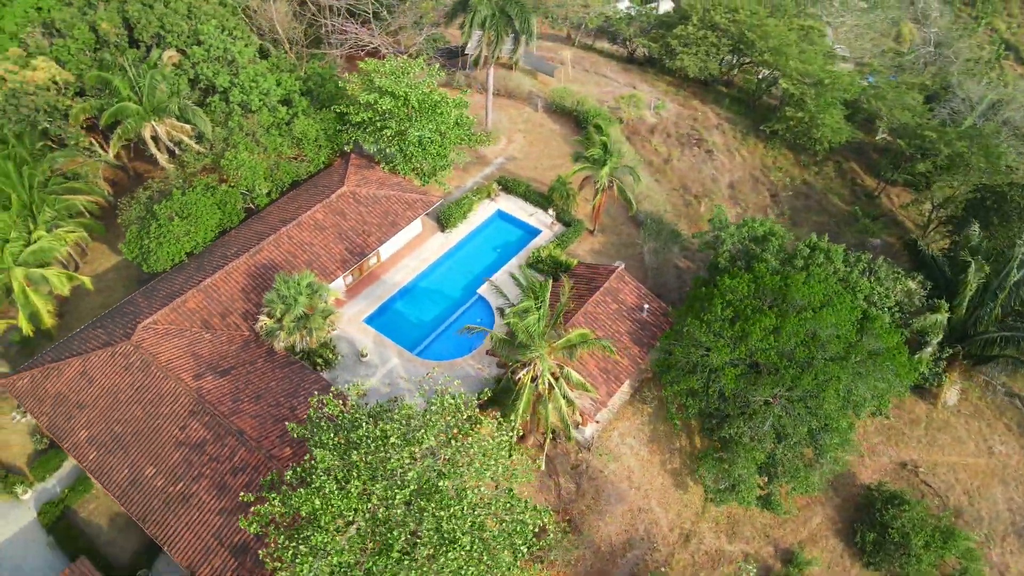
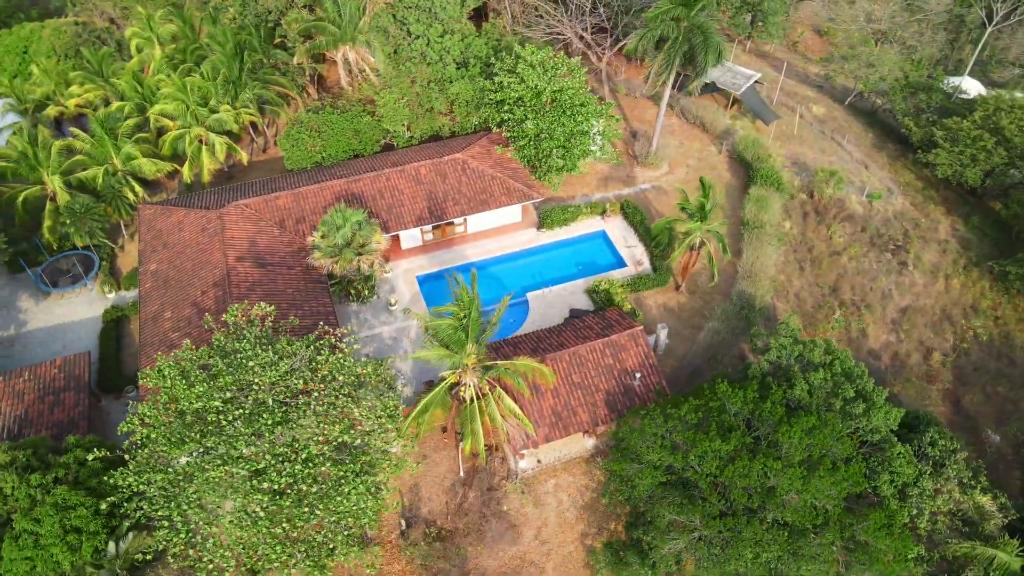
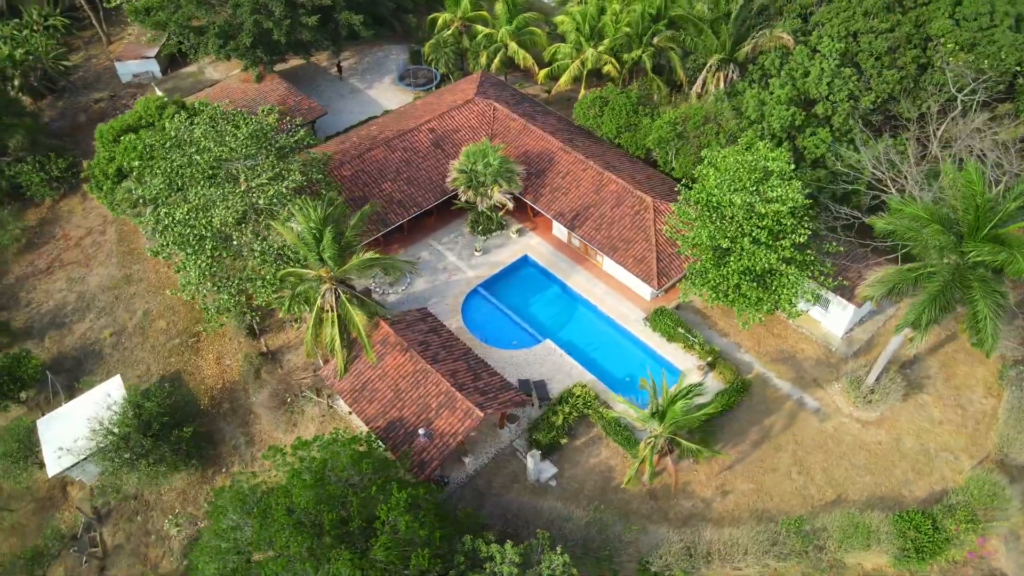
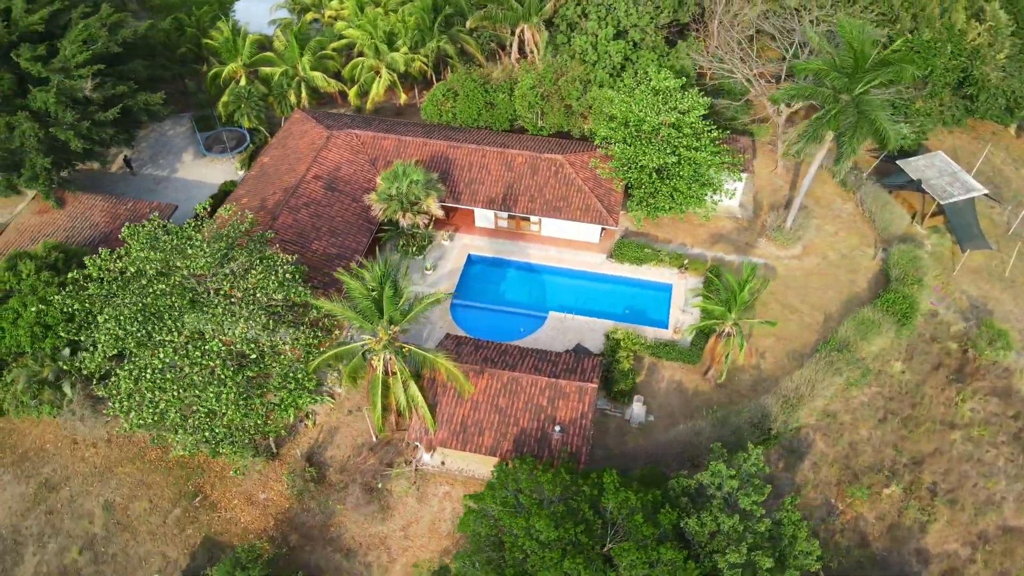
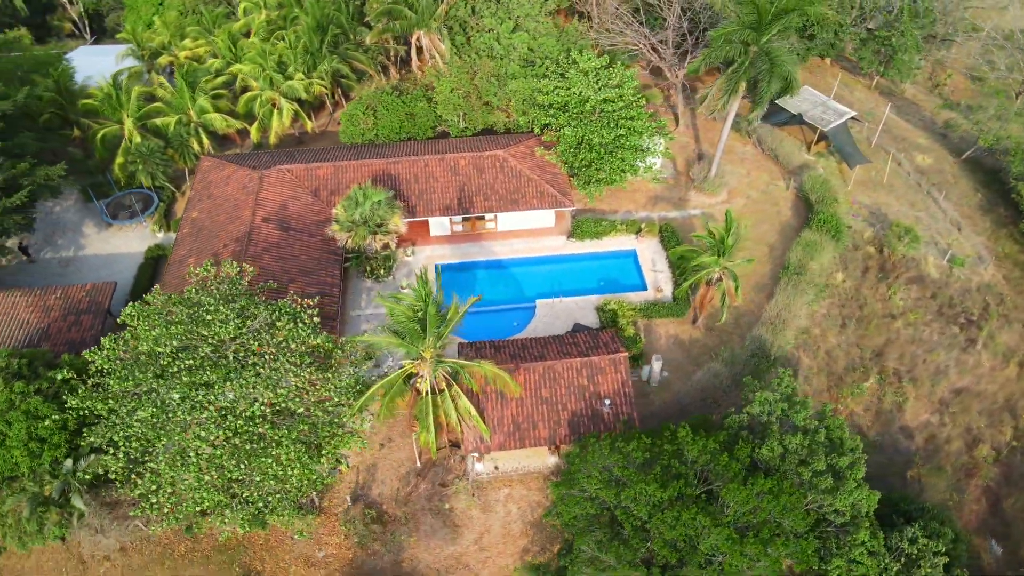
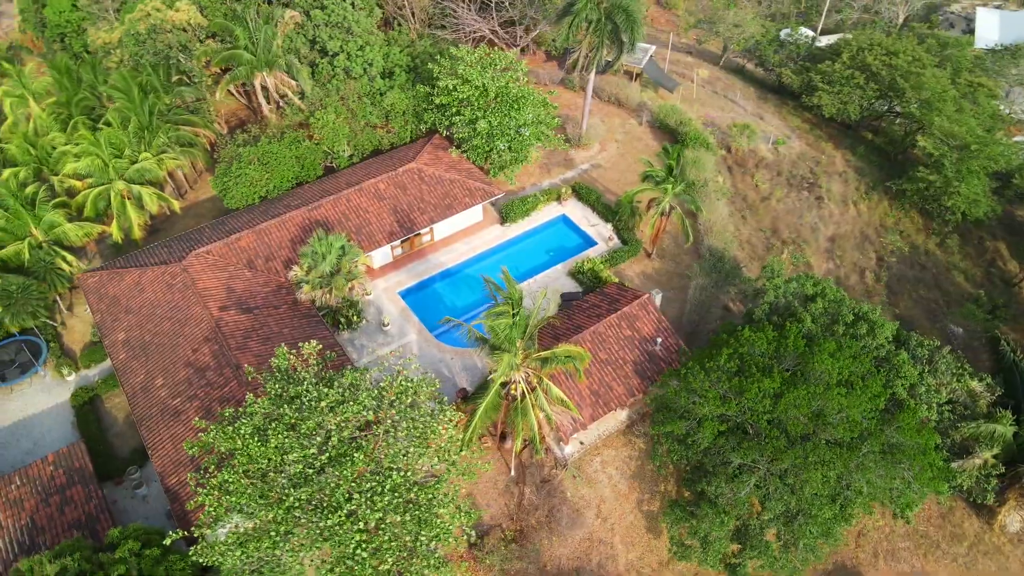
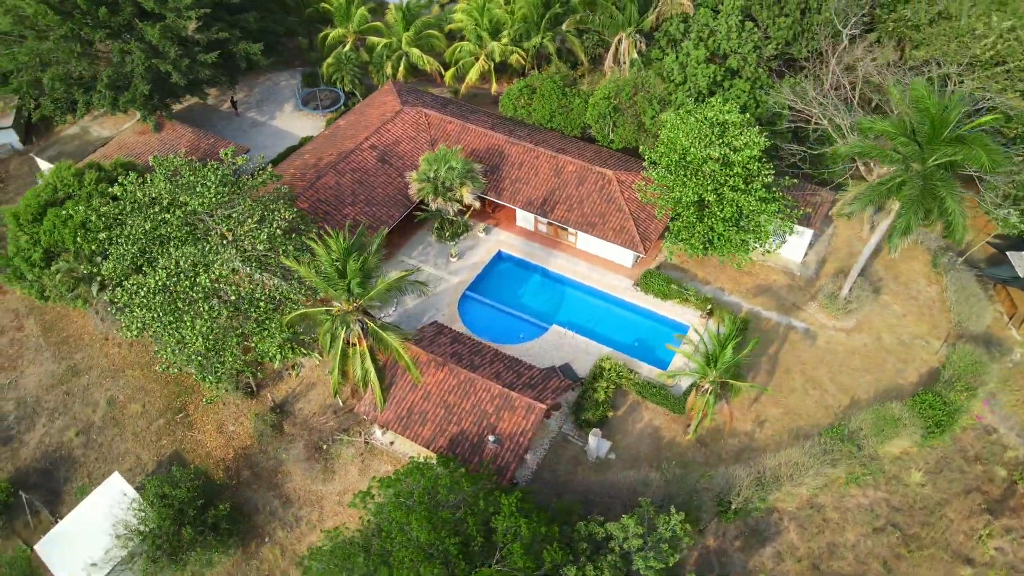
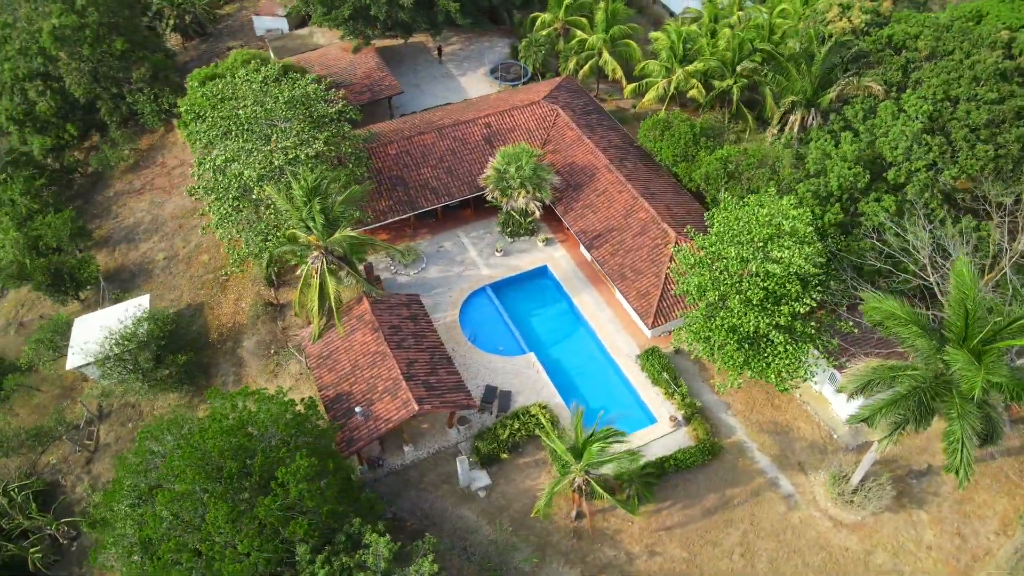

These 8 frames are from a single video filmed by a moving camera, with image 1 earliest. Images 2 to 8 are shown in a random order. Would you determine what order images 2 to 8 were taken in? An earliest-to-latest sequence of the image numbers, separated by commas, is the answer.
6, 2, 5, 4, 7, 3, 8
